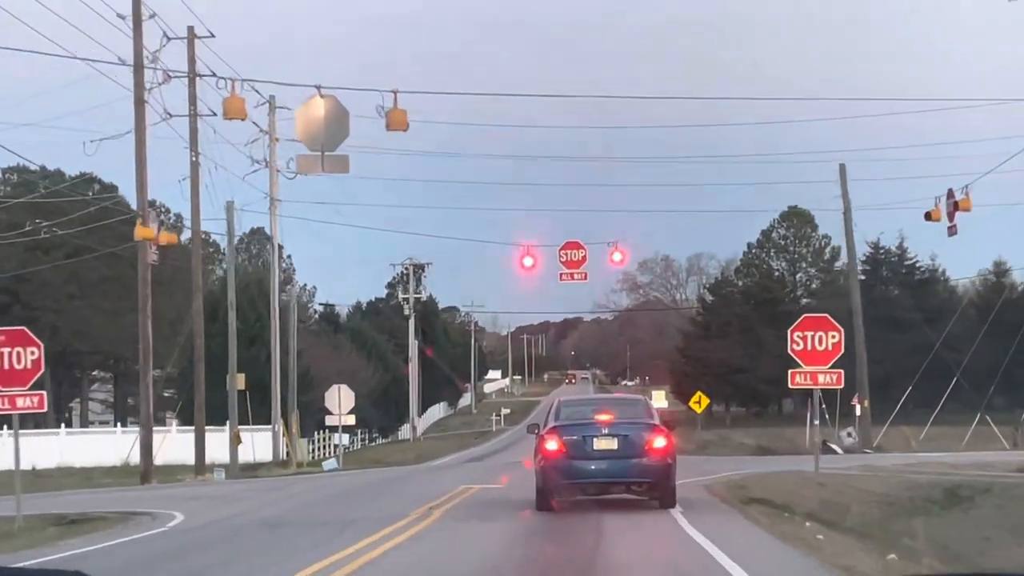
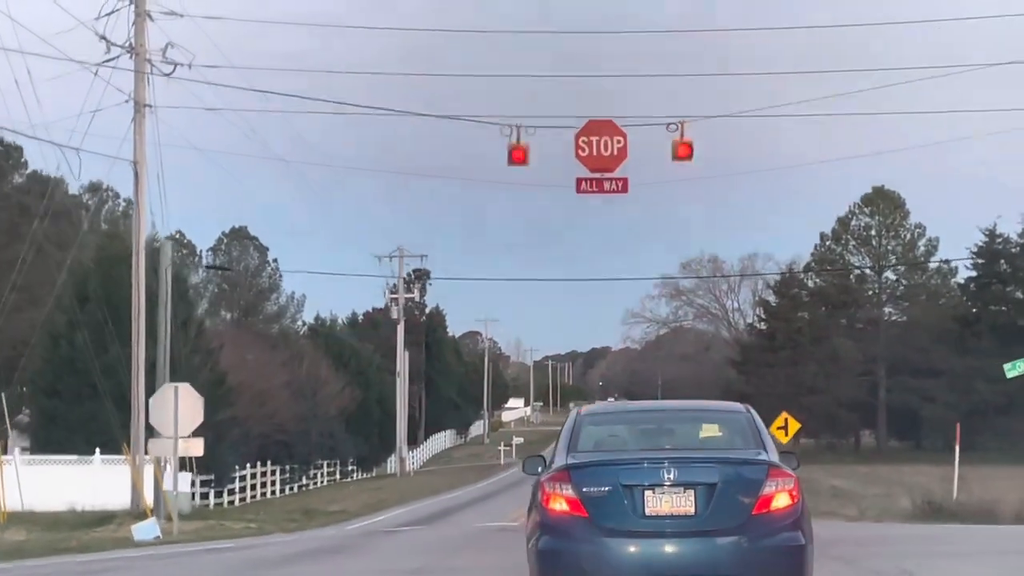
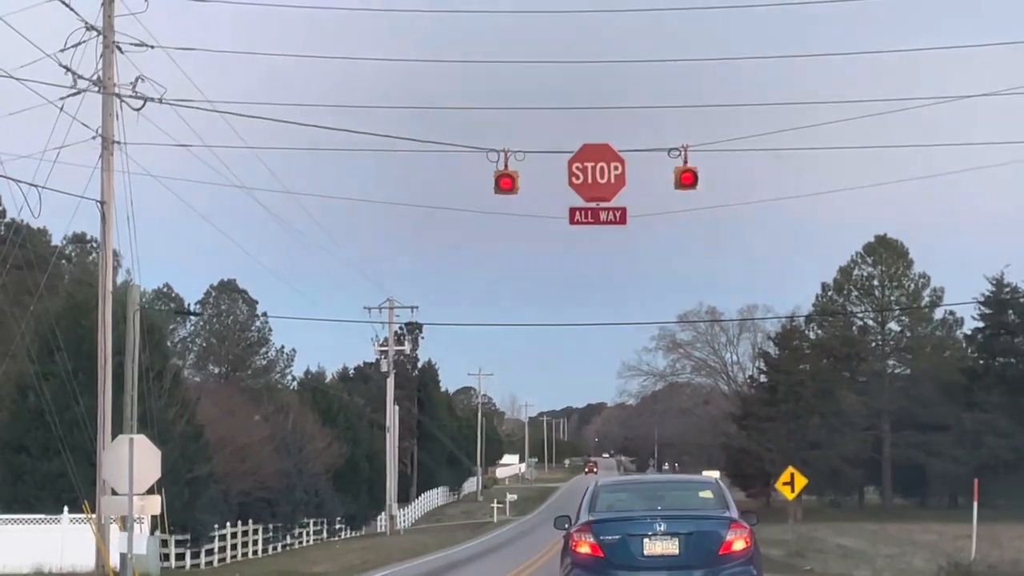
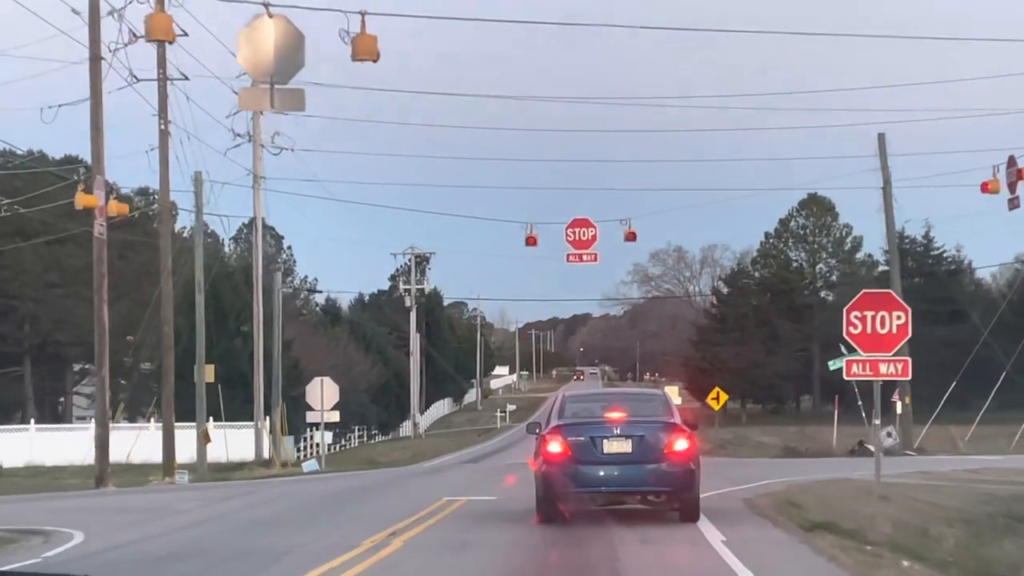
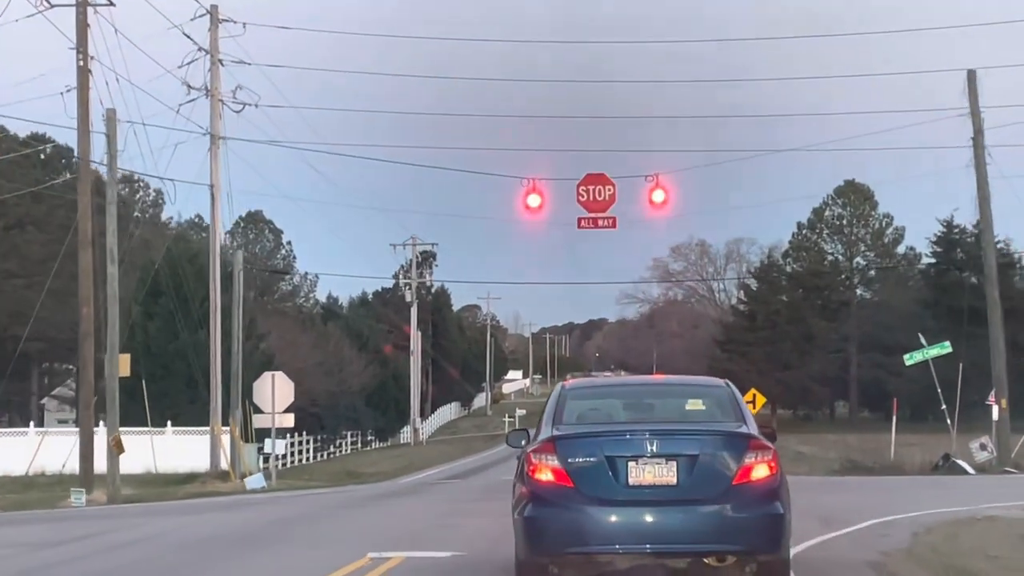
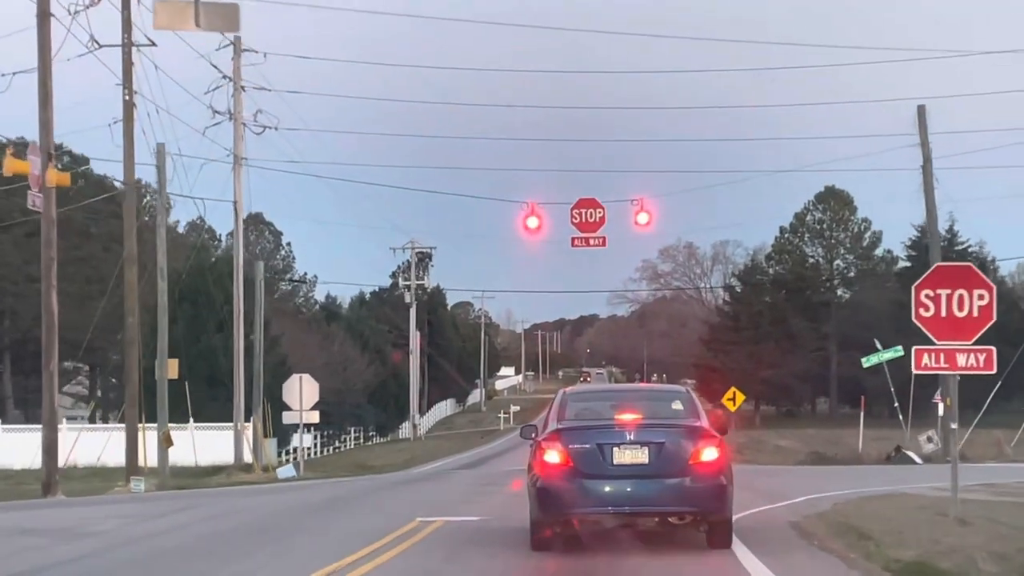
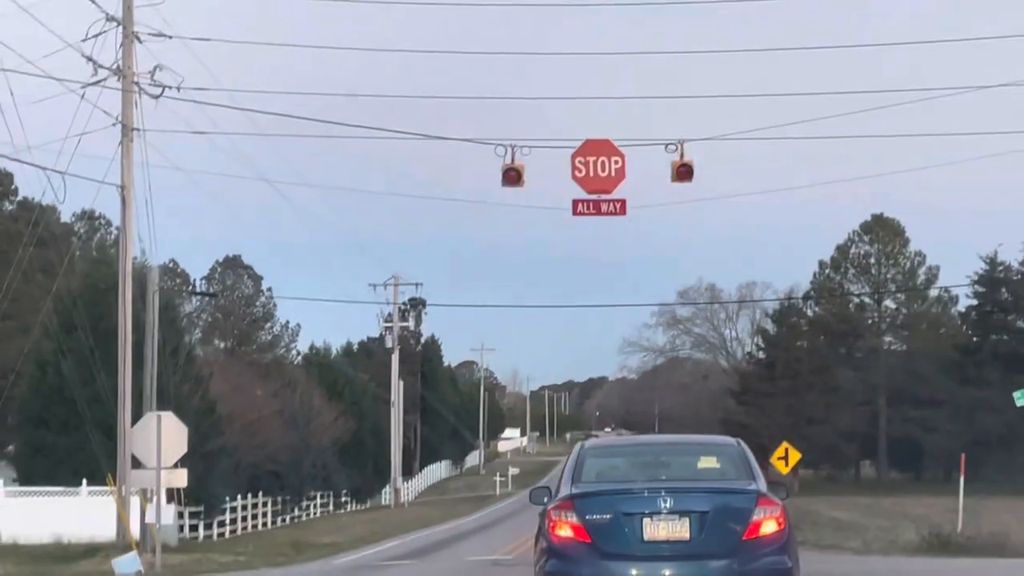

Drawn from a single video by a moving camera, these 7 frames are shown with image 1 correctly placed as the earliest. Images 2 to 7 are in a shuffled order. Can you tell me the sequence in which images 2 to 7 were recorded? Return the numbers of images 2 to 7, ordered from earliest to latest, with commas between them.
4, 6, 5, 2, 7, 3
